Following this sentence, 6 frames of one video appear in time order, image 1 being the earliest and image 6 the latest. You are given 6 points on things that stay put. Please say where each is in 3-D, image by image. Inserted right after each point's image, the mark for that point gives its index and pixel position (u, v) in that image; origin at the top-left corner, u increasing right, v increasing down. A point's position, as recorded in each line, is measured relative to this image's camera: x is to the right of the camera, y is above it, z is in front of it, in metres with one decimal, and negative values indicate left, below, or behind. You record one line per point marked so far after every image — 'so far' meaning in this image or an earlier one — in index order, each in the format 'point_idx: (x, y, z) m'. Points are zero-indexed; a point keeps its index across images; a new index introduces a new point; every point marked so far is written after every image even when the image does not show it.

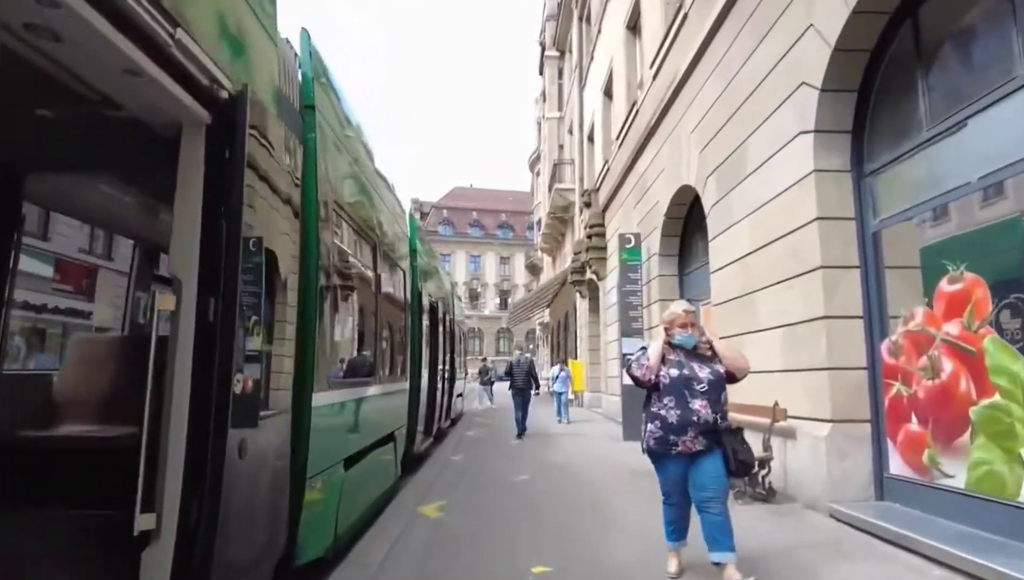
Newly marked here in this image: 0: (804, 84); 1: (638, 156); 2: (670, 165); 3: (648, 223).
0: (+2.9, +2.0, +6.4) m
1: (+2.7, +2.9, +14.1) m
2: (+2.8, +2.2, +11.3) m
3: (+2.7, +1.3, +12.7) m
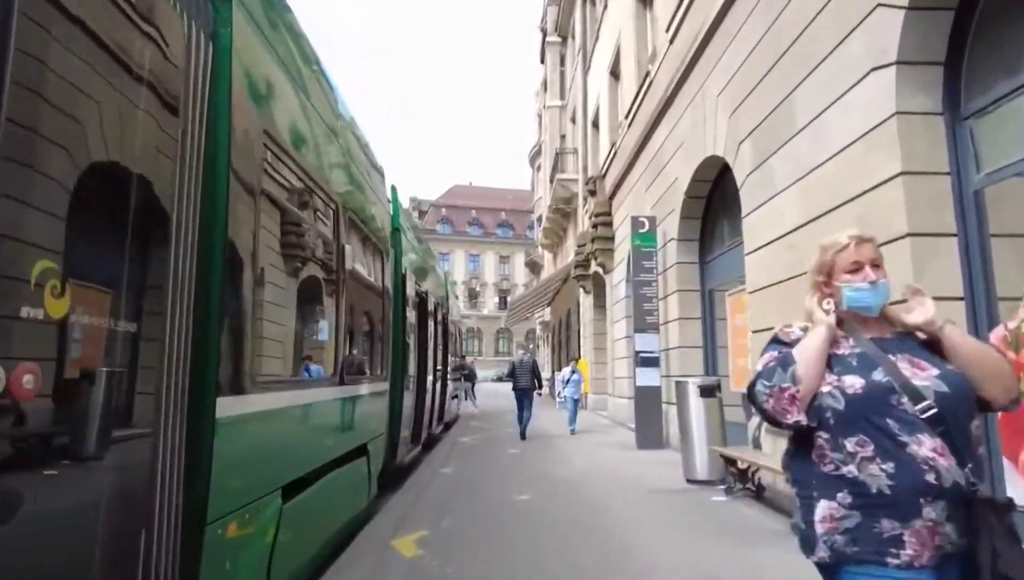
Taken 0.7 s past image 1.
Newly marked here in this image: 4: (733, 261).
0: (+2.9, +2.2, +5.1) m
1: (+2.7, +3.1, +12.8) m
2: (+2.8, +2.4, +10.0) m
3: (+2.7, +1.5, +11.4) m
4: (+3.3, +0.5, +9.6) m
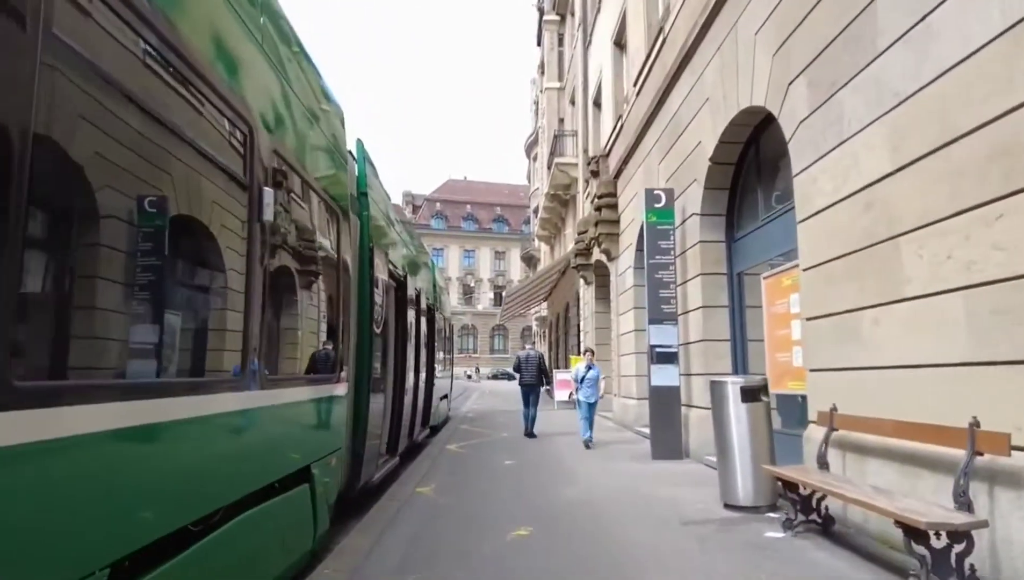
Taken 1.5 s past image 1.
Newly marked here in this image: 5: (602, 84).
0: (+2.8, +2.4, +3.5) m
1: (+2.6, +3.3, +11.2) m
2: (+2.7, +2.6, +8.4) m
3: (+2.6, +1.7, +9.8) m
4: (+3.3, +0.7, +8.1) m
5: (+2.6, +6.1, +19.1) m
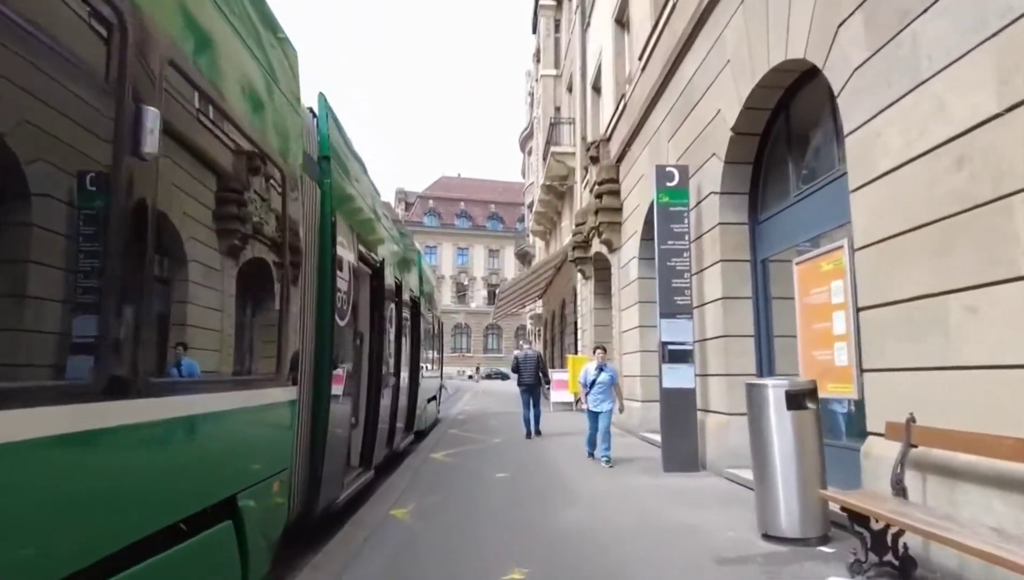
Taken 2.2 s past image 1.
0: (+2.8, +2.6, +2.4) m
1: (+2.5, +3.5, +10.1) m
2: (+2.6, +2.7, +7.3) m
3: (+2.5, +1.9, +8.7) m
4: (+3.2, +0.9, +7.0) m
5: (+2.5, +6.2, +18.0) m
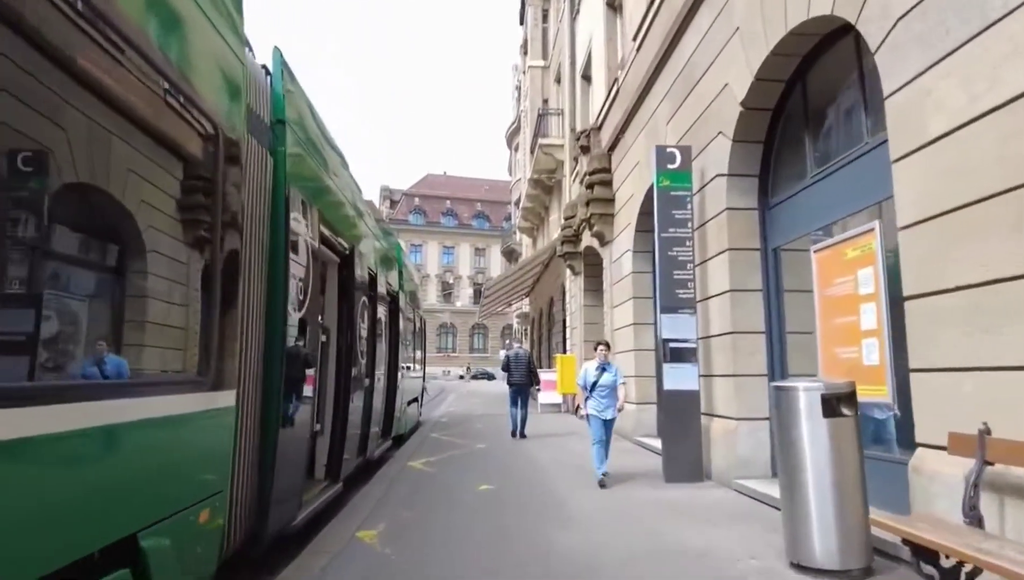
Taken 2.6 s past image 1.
0: (+2.8, +2.6, +1.7) m
1: (+2.3, +3.6, +9.4) m
2: (+2.5, +2.8, +6.6) m
3: (+2.3, +1.9, +8.0) m
4: (+3.0, +0.9, +6.3) m
5: (+2.1, +6.3, +17.3) m
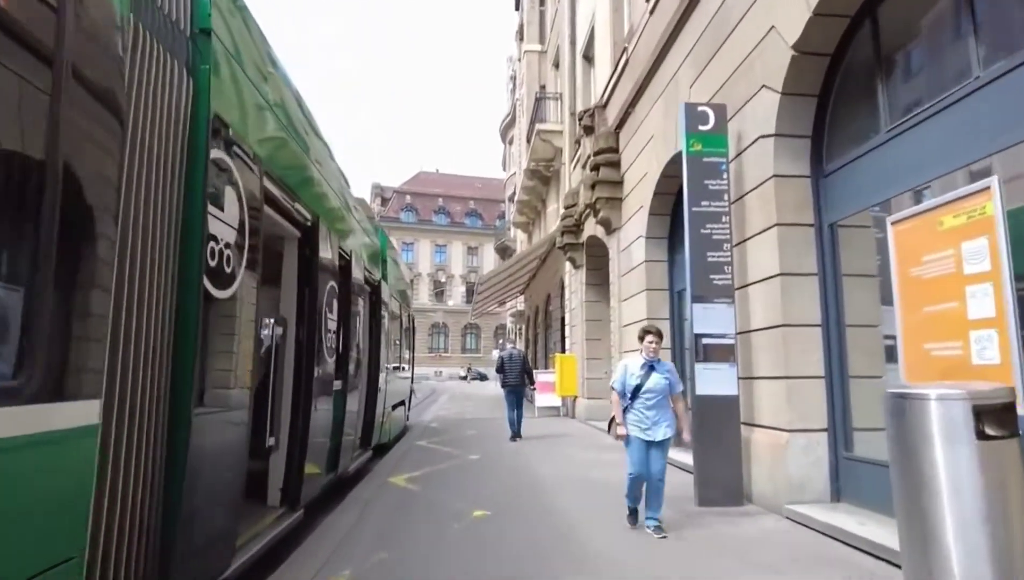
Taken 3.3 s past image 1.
0: (+2.8, +2.8, +0.4) m
1: (+2.3, +3.7, +8.1) m
2: (+2.5, +3.0, +5.3) m
3: (+2.3, +2.1, +6.7) m
4: (+3.1, +1.1, +5.0) m
5: (+2.0, +6.5, +16.0) m
